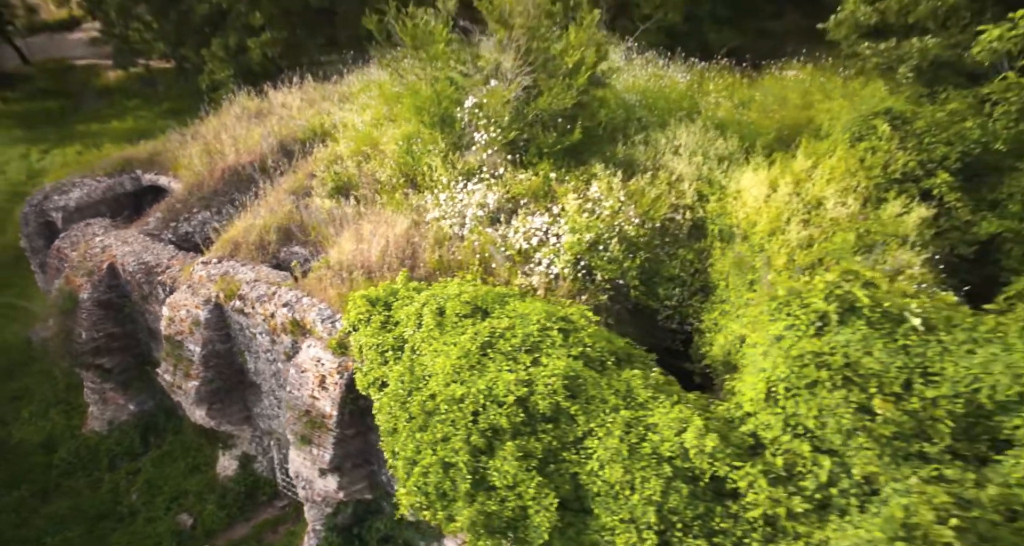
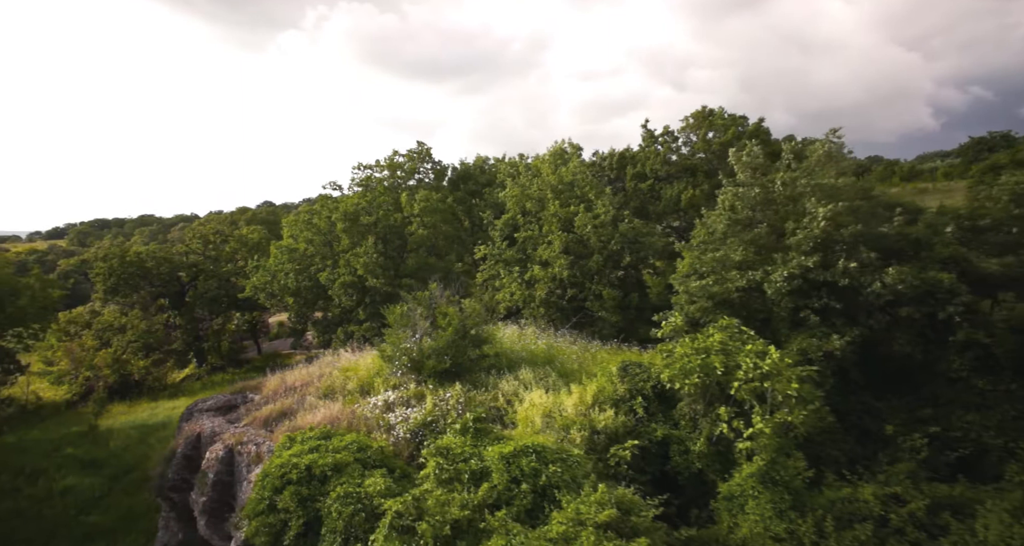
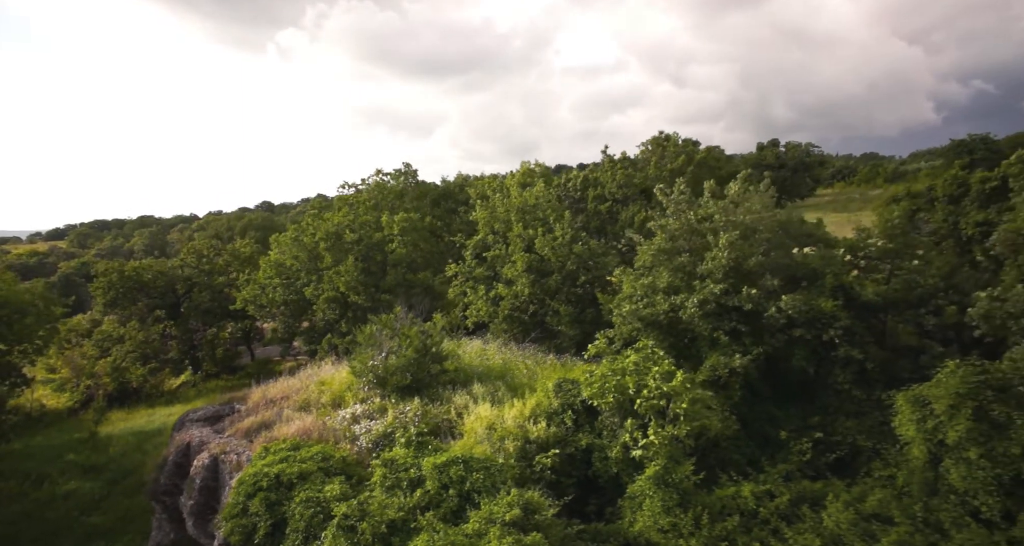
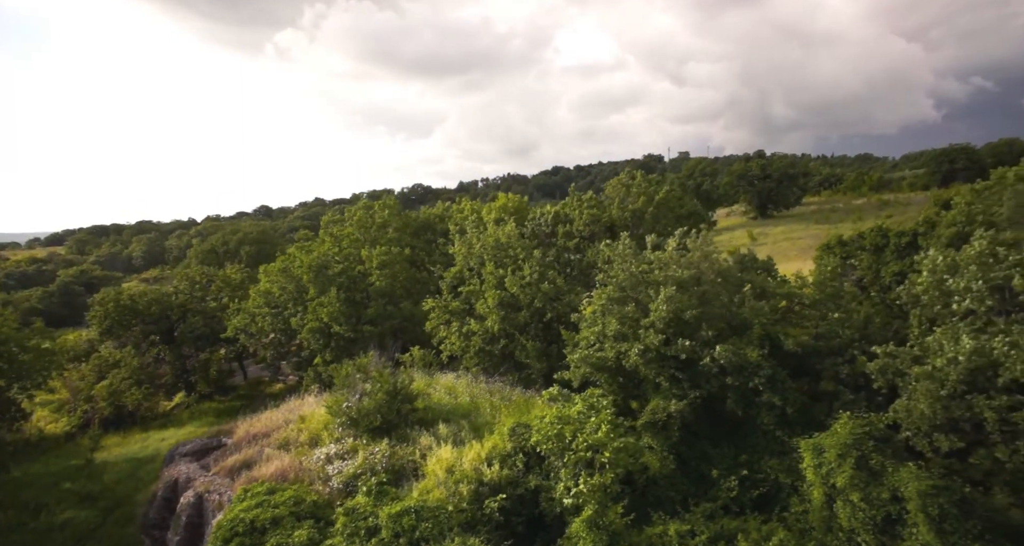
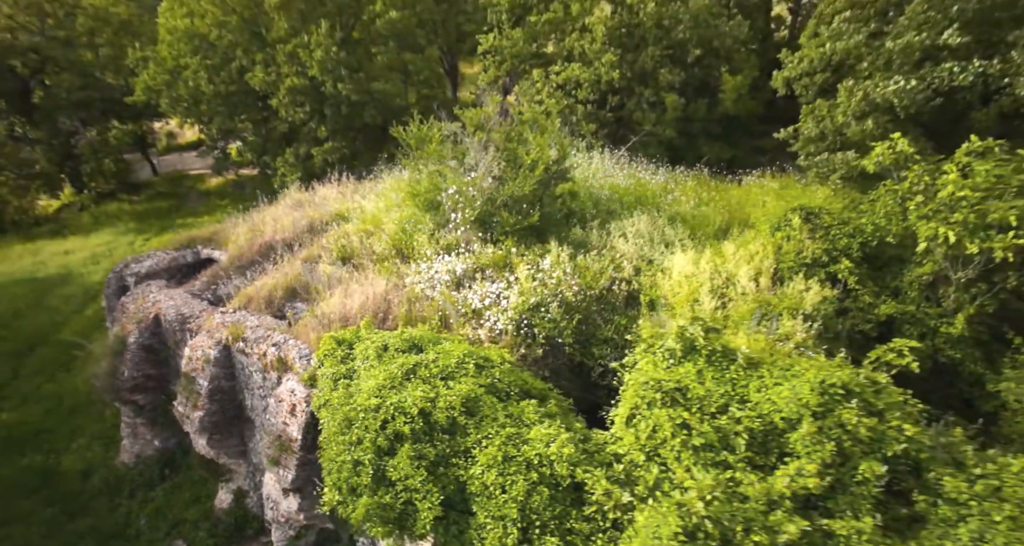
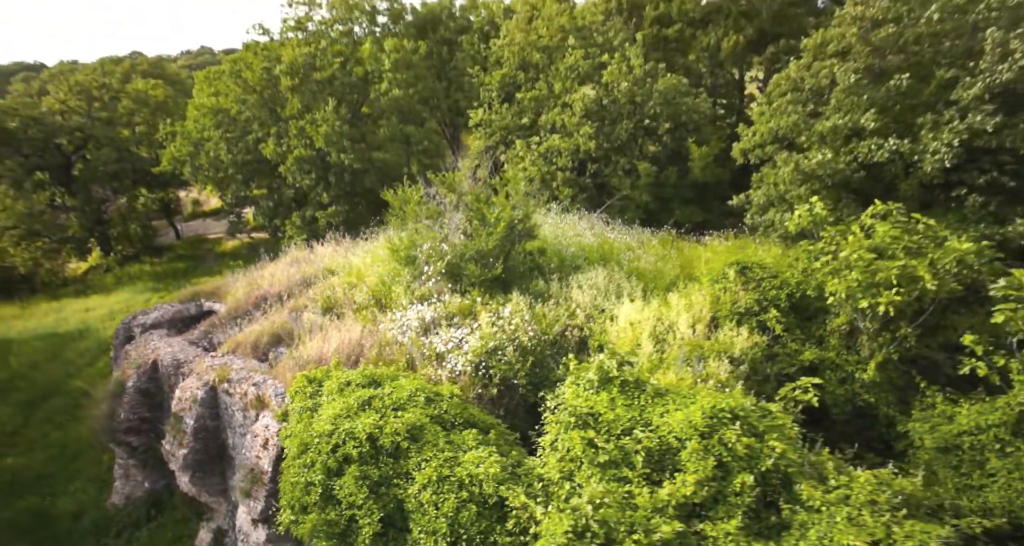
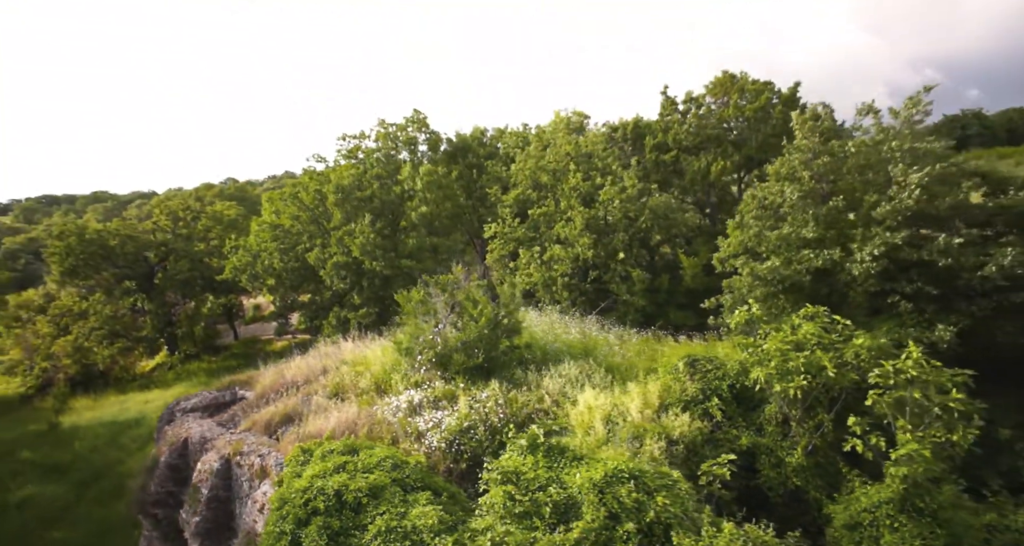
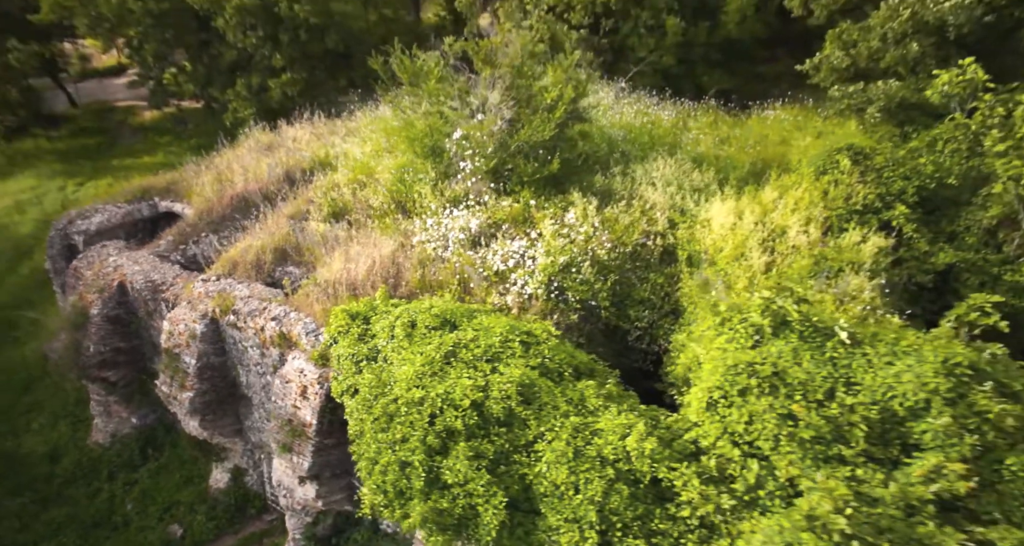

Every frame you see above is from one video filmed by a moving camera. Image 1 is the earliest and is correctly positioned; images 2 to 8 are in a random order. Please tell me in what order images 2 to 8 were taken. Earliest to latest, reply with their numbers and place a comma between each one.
8, 5, 6, 7, 2, 3, 4
